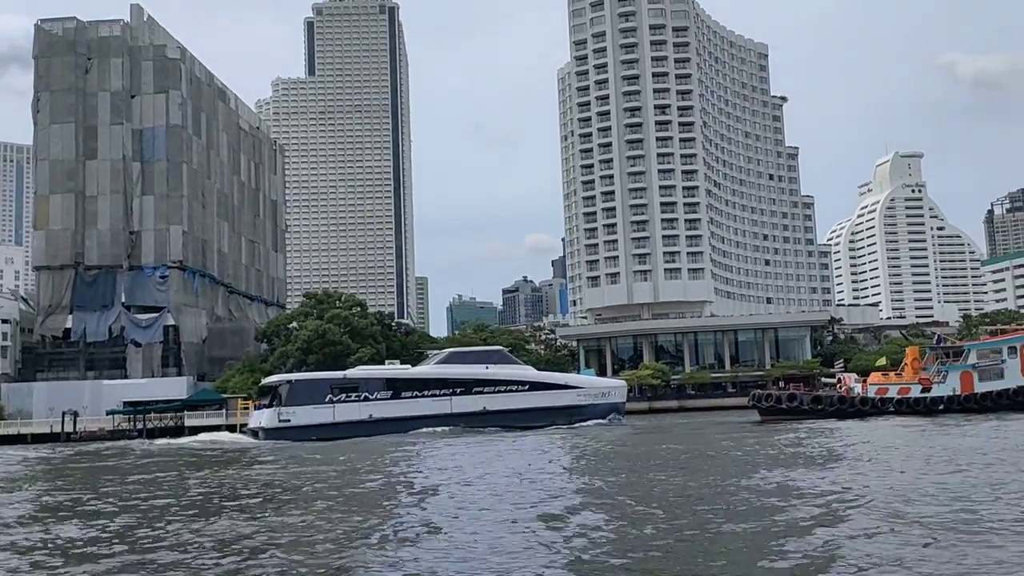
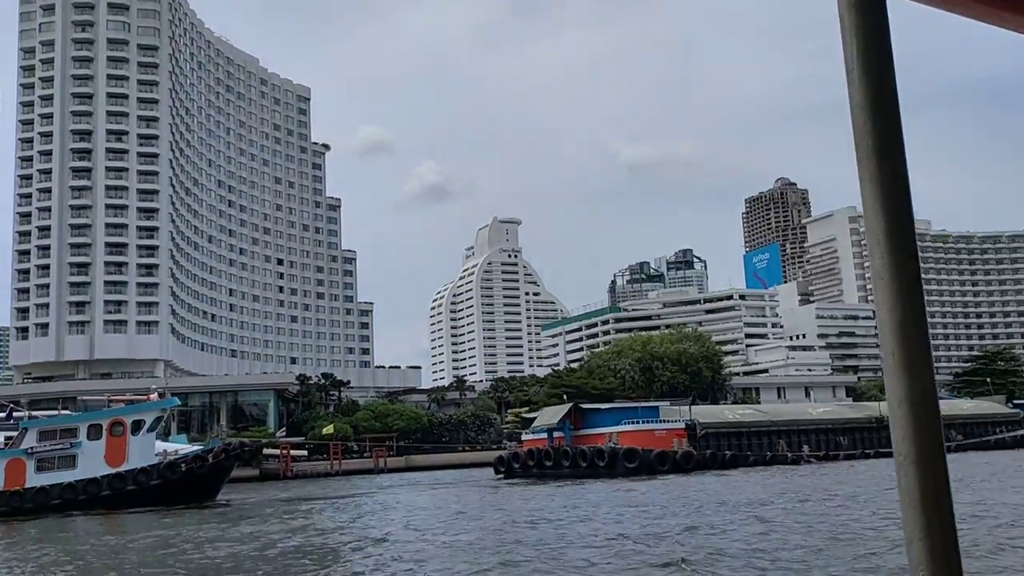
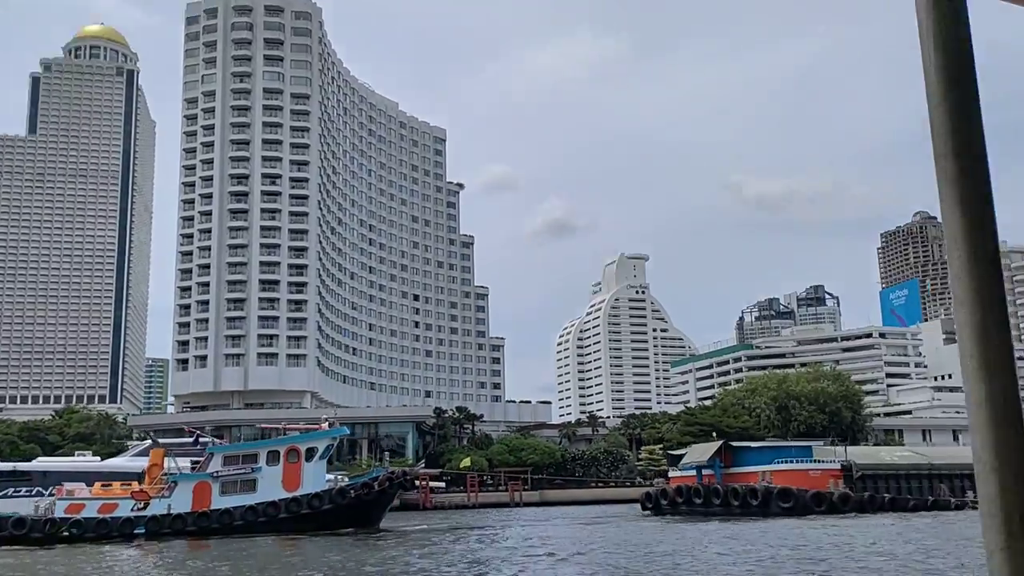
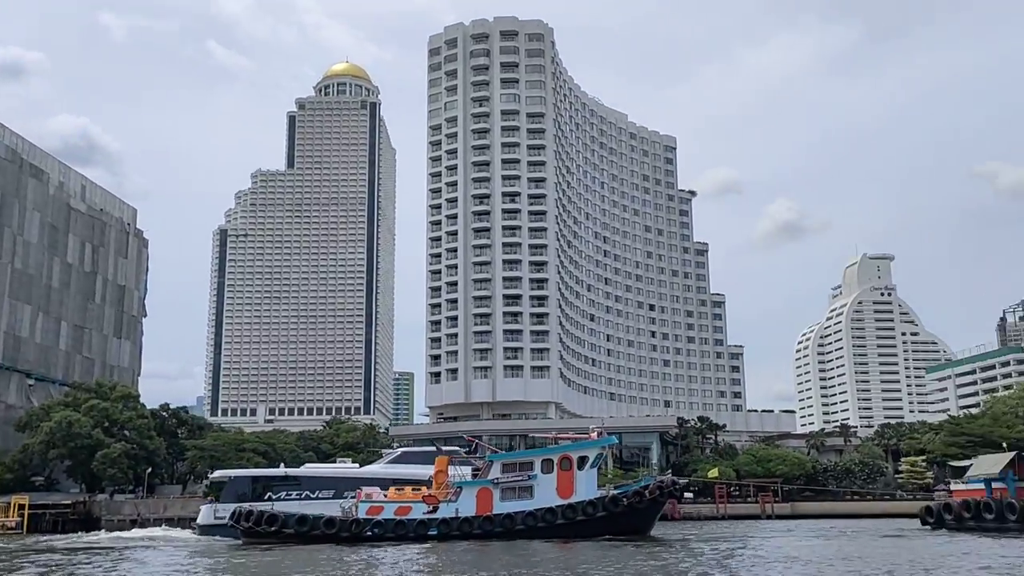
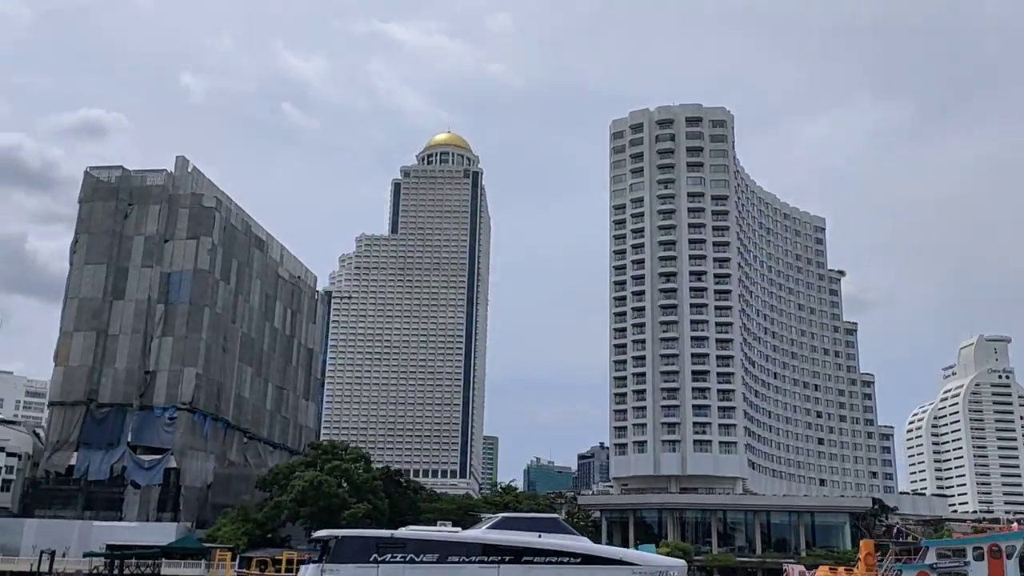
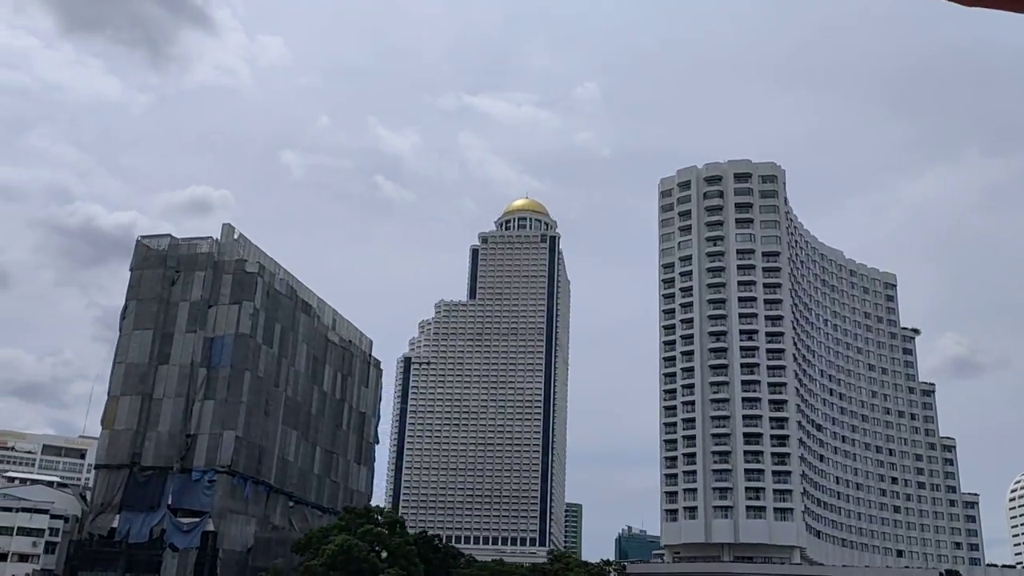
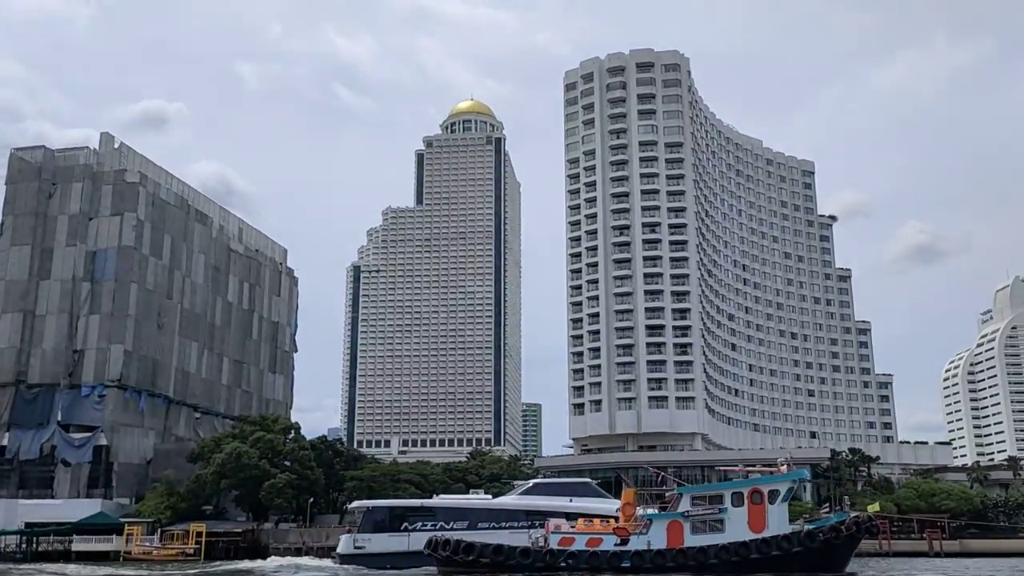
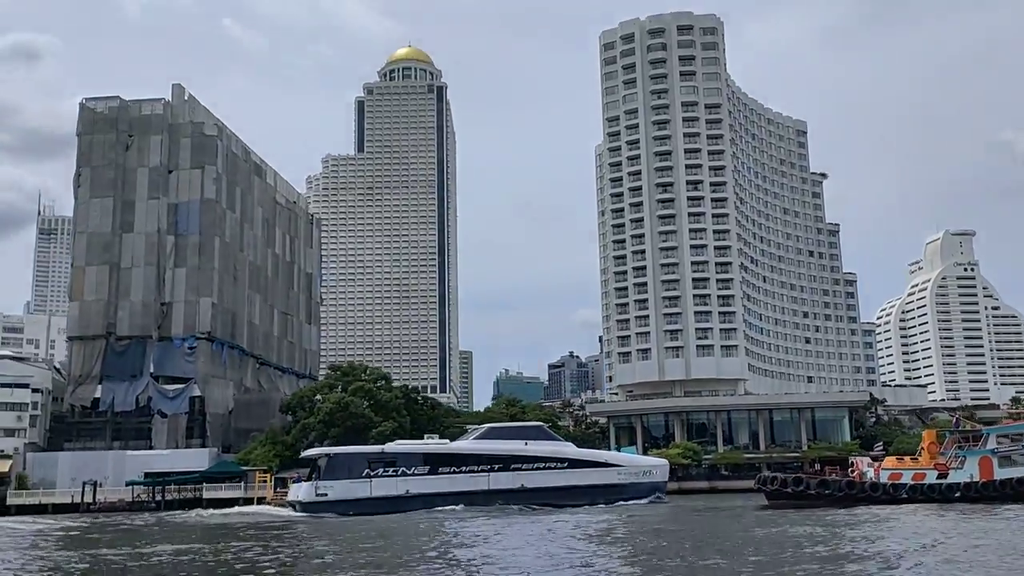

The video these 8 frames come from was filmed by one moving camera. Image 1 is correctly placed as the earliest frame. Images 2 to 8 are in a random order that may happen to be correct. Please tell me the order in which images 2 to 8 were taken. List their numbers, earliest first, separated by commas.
8, 5, 6, 7, 4, 3, 2
